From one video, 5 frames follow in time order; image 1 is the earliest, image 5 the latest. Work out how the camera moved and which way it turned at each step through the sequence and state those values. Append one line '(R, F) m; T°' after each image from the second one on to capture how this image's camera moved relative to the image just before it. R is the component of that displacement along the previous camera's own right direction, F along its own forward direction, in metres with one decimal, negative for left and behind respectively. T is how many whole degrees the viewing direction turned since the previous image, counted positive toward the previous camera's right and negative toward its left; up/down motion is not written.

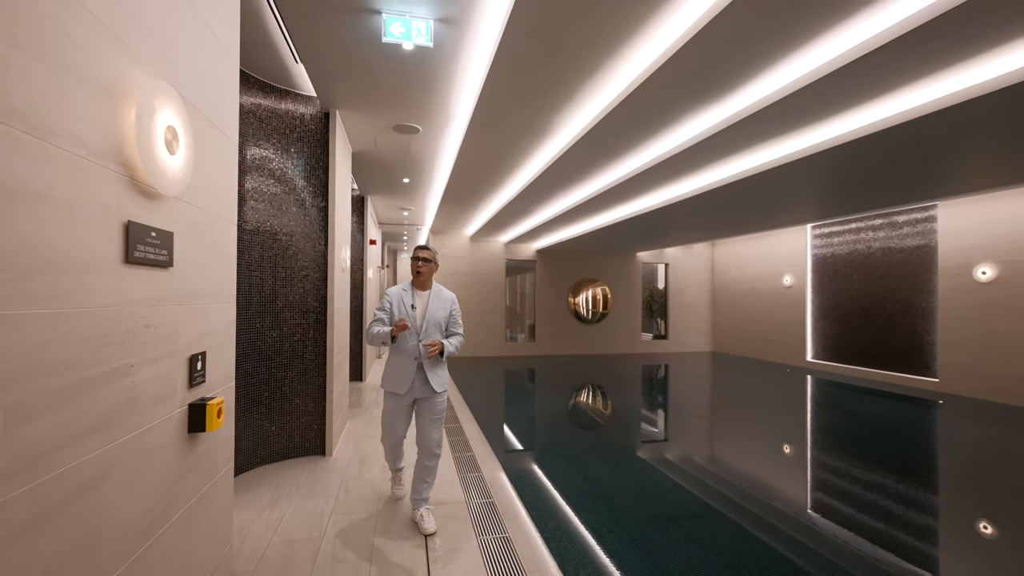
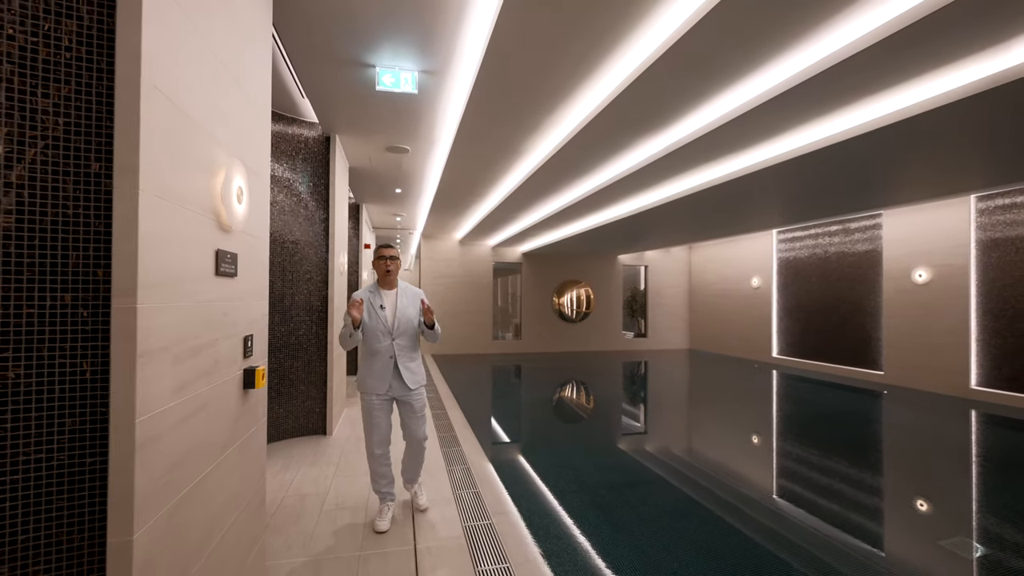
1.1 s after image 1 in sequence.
(+0.1, -0.5) m; +1°
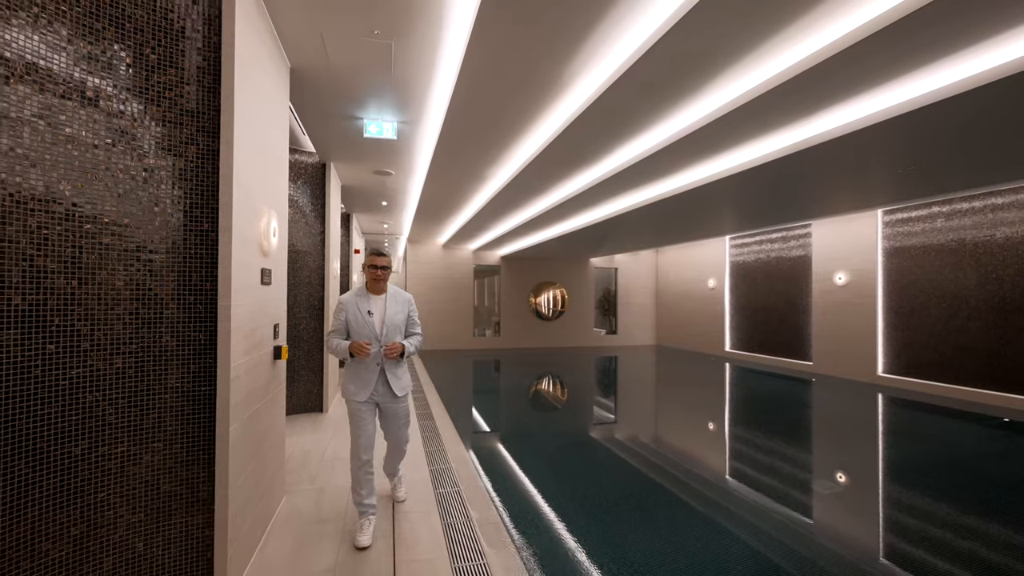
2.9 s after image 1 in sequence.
(+0.2, -0.8) m; +1°
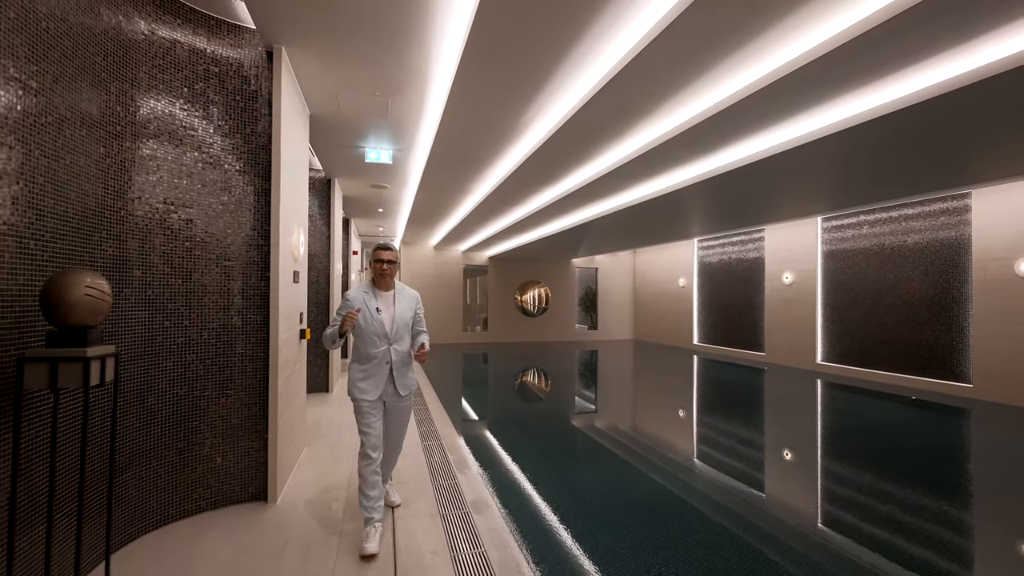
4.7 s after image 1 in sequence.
(+0.2, -0.8) m; +1°
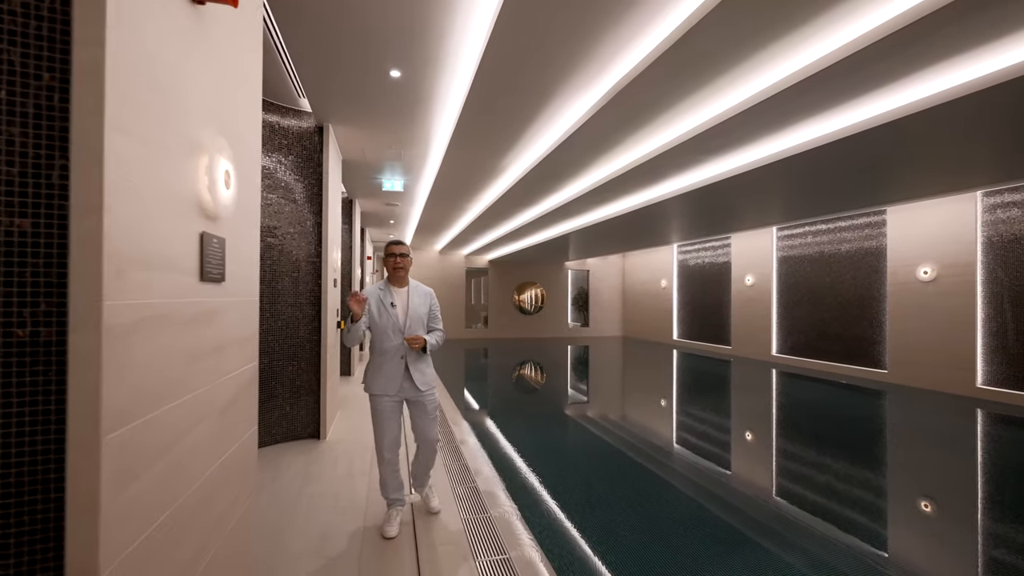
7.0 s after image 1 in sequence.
(+0.2, -1.1) m; -1°
